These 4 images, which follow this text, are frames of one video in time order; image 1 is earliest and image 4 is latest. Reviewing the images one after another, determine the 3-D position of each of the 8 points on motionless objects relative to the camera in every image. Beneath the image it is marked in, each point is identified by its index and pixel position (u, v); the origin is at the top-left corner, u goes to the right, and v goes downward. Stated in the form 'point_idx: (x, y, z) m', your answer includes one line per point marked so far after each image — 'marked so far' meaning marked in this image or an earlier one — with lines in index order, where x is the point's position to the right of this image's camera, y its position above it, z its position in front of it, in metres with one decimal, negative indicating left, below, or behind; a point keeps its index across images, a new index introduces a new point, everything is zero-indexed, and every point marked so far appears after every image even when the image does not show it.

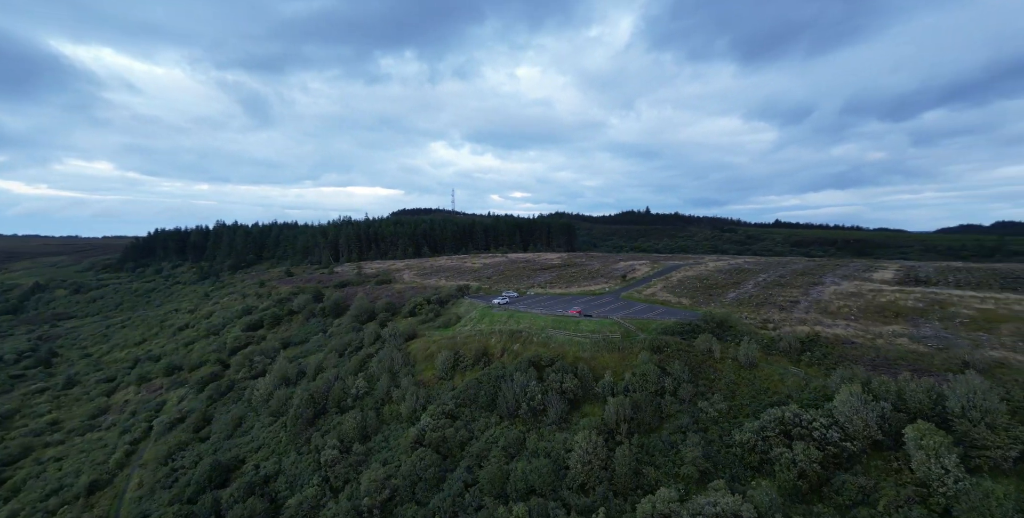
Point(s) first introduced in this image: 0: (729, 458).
0: (+10.6, -9.7, +17.9) m
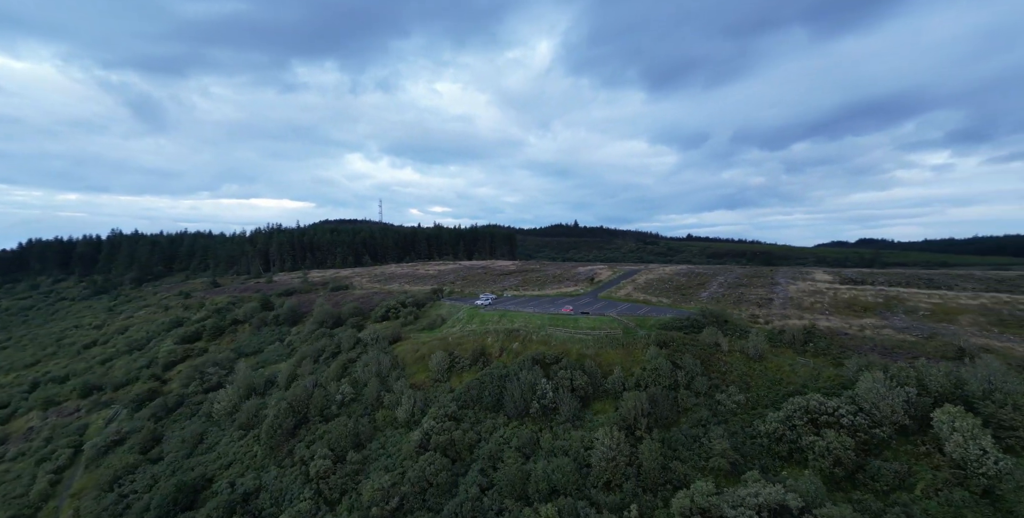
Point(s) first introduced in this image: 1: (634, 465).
0: (+11.9, -9.2, +17.8) m
1: (+6.4, -10.6, +18.9) m
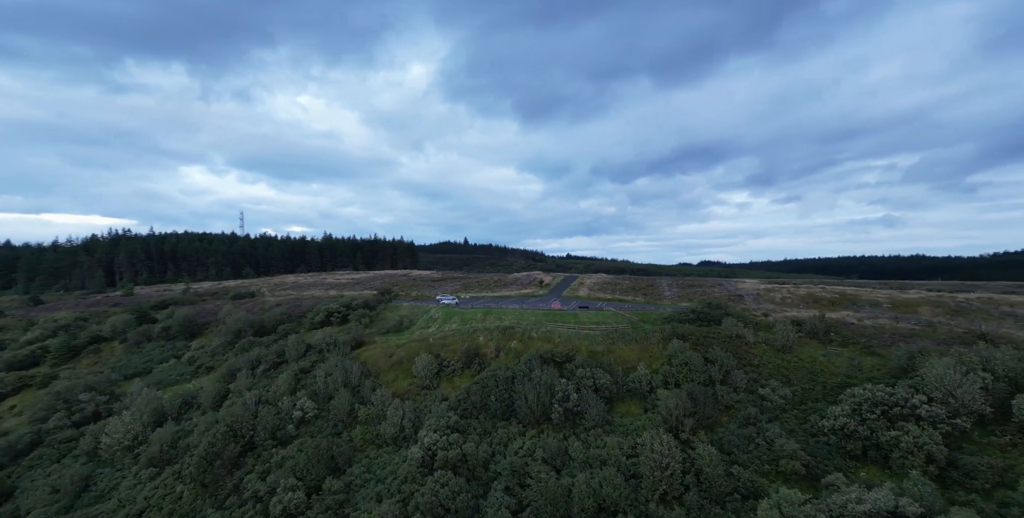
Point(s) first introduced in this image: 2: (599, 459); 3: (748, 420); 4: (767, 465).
0: (+13.7, -8.3, +16.1) m
1: (+8.1, -9.6, +16.5) m
2: (+4.3, -10.1, +18.4) m
3: (+12.0, -8.2, +18.7) m
4: (+11.2, -9.1, +16.2) m
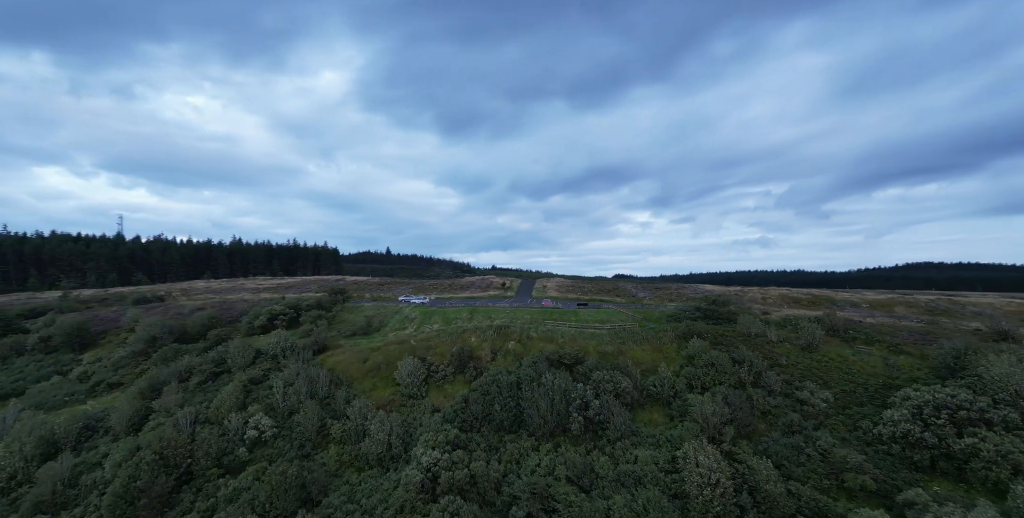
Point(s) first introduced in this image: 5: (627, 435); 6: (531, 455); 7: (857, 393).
0: (+14.8, -7.8, +14.5) m
1: (+9.1, -9.1, +14.4) m
2: (+5.2, -9.5, +16.0) m
3: (+12.8, -7.7, +16.9) m
4: (+12.3, -8.6, +14.4) m
5: (+5.7, -8.6, +18.1) m
6: (+1.0, -9.7, +18.3) m
7: (+16.6, -6.5, +17.9) m
